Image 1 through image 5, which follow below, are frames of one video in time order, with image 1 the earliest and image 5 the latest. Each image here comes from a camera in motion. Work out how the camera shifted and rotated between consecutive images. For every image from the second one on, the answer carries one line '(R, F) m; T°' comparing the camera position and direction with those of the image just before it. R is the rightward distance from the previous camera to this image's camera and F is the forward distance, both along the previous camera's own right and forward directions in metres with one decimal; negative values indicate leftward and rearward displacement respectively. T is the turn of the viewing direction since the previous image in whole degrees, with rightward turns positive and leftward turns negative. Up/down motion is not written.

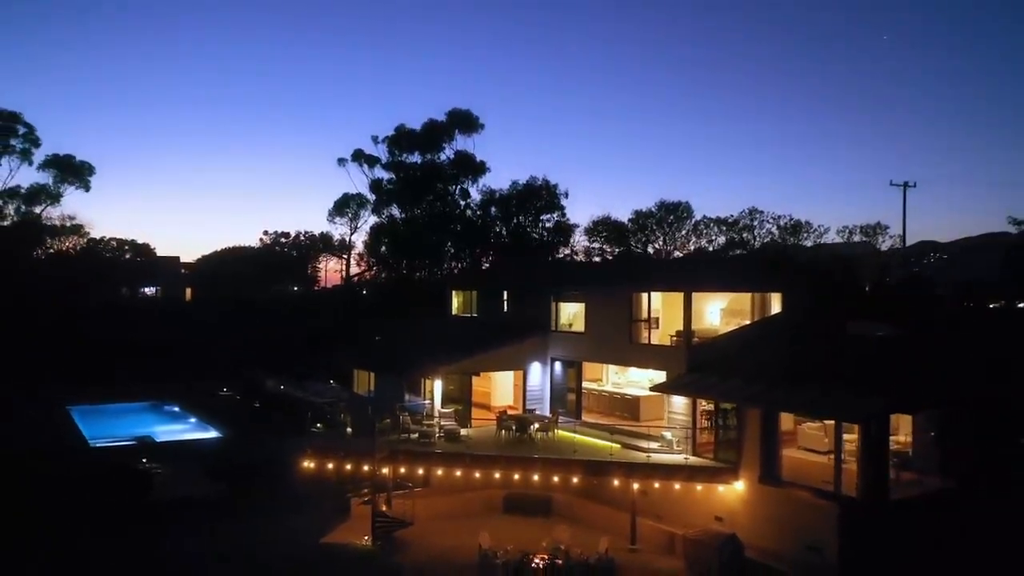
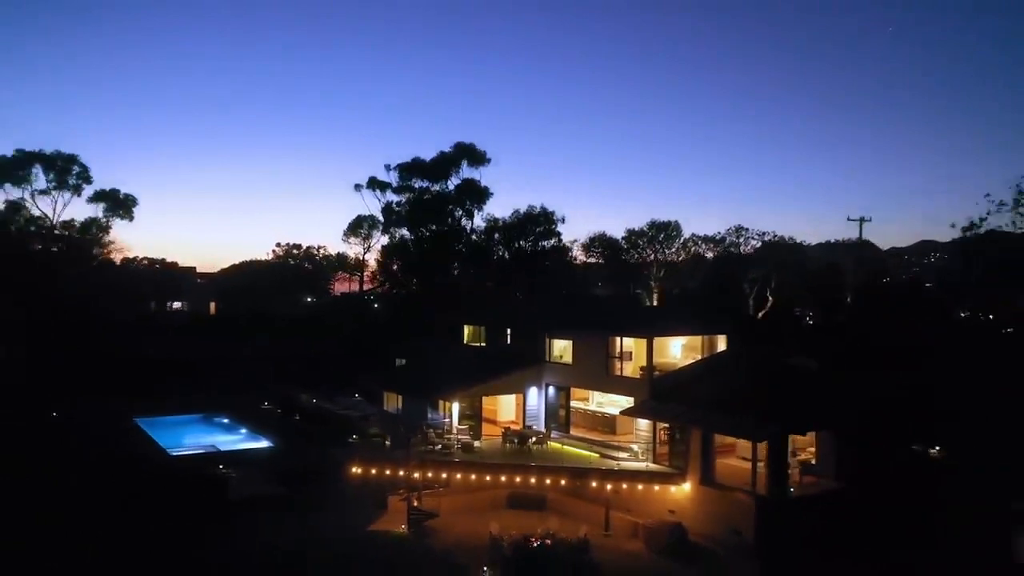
(0.0, -2.1) m; 0°
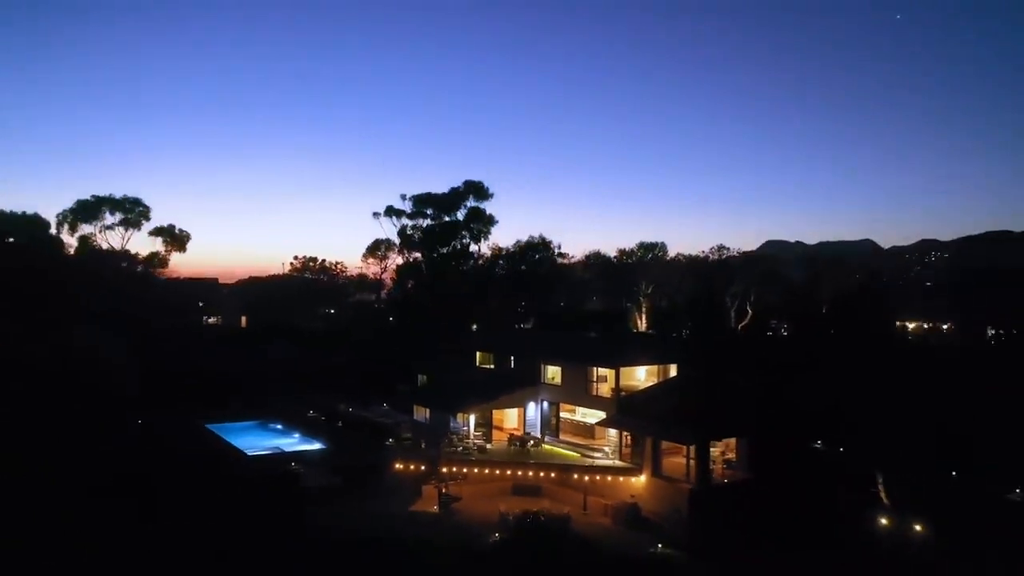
(0.0, -3.2) m; 0°
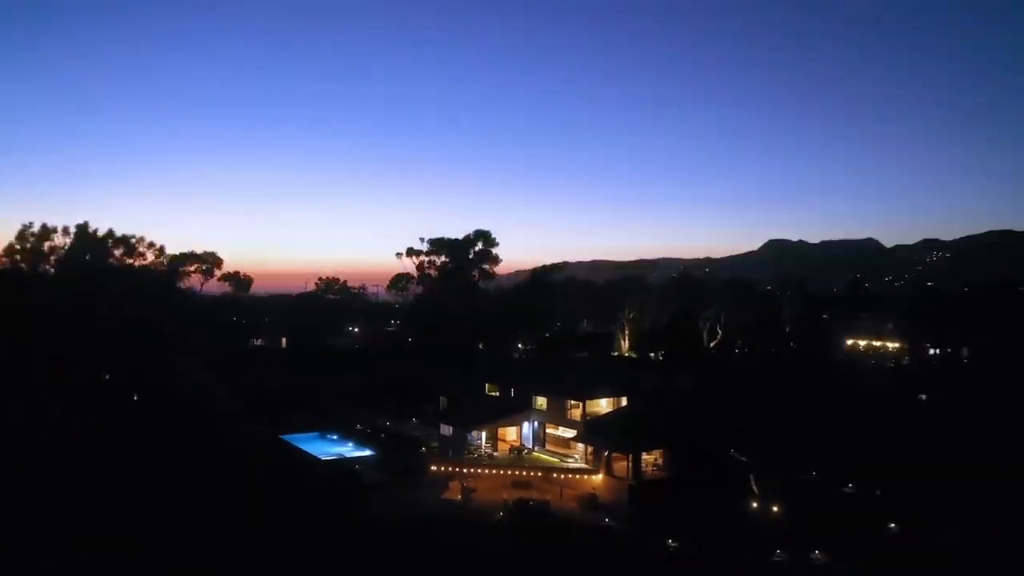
(+0.1, -5.6) m; 0°
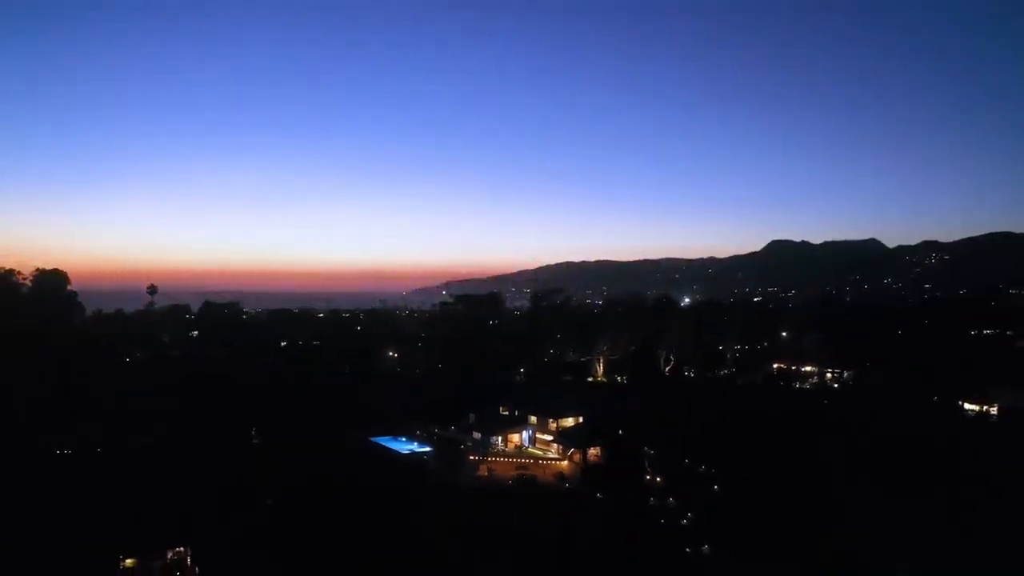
(-0.1, -13.6) m; 0°
